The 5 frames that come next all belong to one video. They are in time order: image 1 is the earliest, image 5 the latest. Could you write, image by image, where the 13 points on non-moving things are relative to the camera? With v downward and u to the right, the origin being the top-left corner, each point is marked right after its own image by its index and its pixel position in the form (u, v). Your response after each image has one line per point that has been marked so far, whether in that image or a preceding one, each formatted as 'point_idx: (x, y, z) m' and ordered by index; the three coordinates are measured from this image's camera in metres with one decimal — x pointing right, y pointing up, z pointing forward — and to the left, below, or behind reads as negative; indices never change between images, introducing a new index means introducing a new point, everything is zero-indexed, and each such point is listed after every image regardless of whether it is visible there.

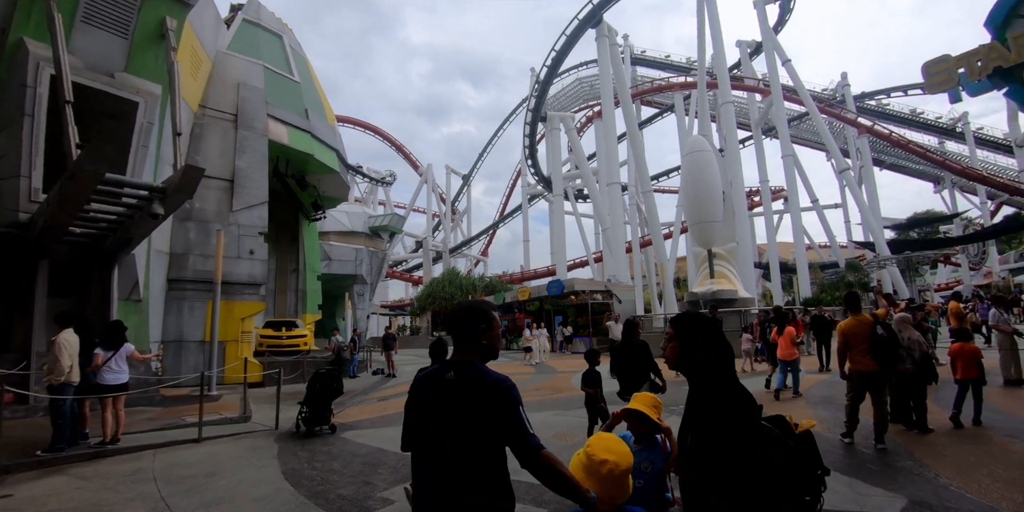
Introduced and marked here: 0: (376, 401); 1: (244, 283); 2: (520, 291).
0: (-2.8, -3.0, +9.3) m
1: (-7.8, -0.8, +13.1) m
2: (+0.2, -1.5, +20.0) m
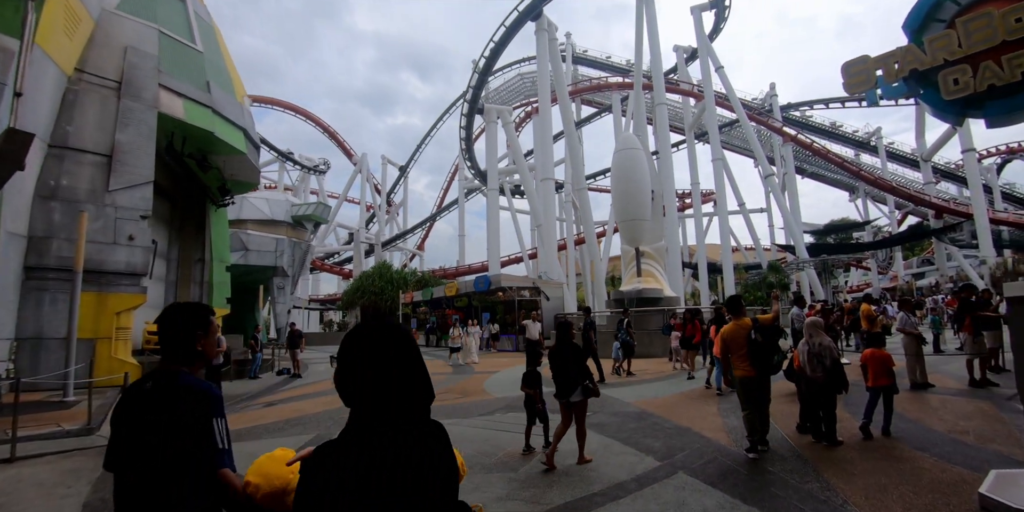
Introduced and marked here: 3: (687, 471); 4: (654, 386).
0: (-4.5, -2.7, +8.2) m
1: (-9.9, -0.4, +11.3) m
2: (-2.8, -1.3, +19.1) m
3: (+1.3, -1.6, +3.3) m
4: (+2.1, -2.0, +6.7) m
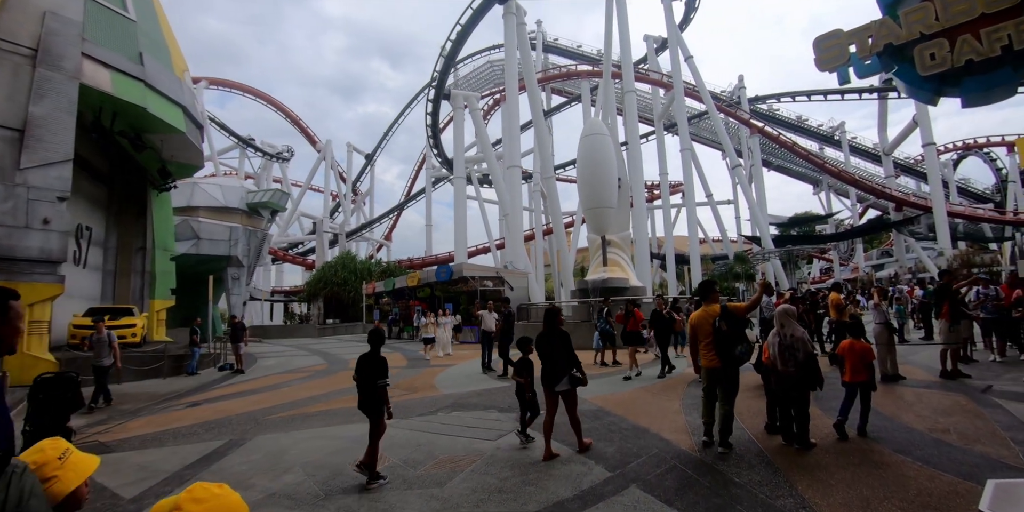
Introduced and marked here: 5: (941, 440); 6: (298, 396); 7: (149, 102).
0: (-5.3, -2.5, +7.3) m
1: (-10.8, -0.1, +10.1) m
2: (-4.2, -0.9, +18.3) m
3: (+0.8, -1.4, +2.8) m
4: (+1.4, -1.7, +6.2) m
5: (+3.0, -1.3, +3.2) m
6: (-3.2, -2.1, +6.7) m
7: (-10.2, +4.3, +12.5) m
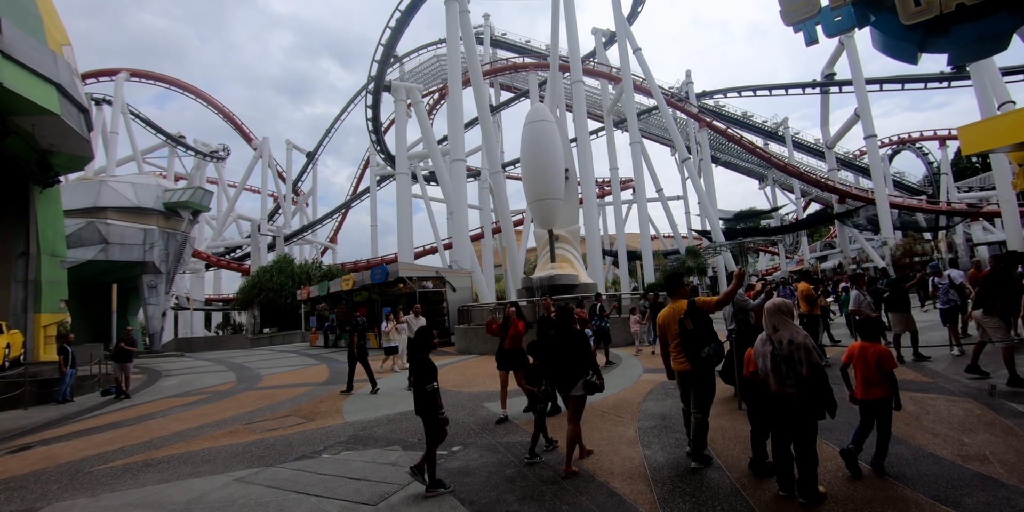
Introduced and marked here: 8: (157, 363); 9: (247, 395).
0: (-6.2, -2.5, +5.6) m
1: (-12.0, -0.2, +7.9) m
2: (-6.2, -0.9, +16.7) m
3: (+0.3, -1.3, +1.7) m
4: (+0.5, -1.6, +5.2) m
5: (+2.4, -1.1, +2.3) m
6: (-4.1, -2.1, +5.3) m
7: (-11.7, +4.2, +10.4) m
8: (-13.8, -4.2, +17.4) m
9: (-4.4, -2.3, +7.4) m
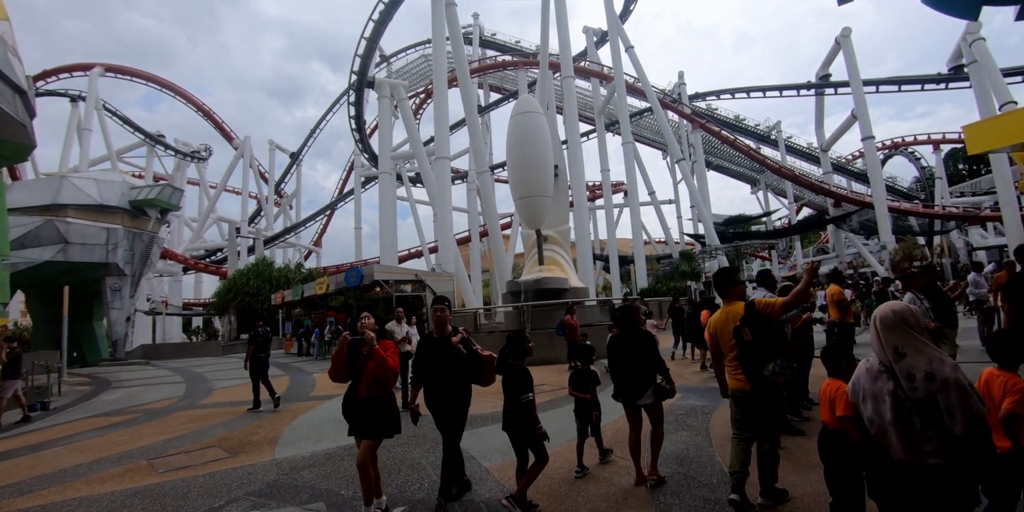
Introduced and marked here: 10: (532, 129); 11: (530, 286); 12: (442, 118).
0: (-6.5, -2.4, +4.5) m
1: (-12.3, -0.1, +6.7) m
2: (-6.7, -1.0, +15.6) m
3: (+0.1, -1.2, +0.8) m
4: (+0.3, -1.6, +4.3) m
5: (+2.3, -1.1, +1.4) m
6: (-4.4, -2.0, +4.2) m
7: (-12.0, +4.3, +9.3) m
8: (-14.4, -4.2, +16.1) m
9: (-4.7, -2.3, +6.3) m
10: (+0.5, +3.3, +11.7) m
11: (+0.5, -0.8, +10.9) m
12: (-2.5, +5.0, +15.7) m
